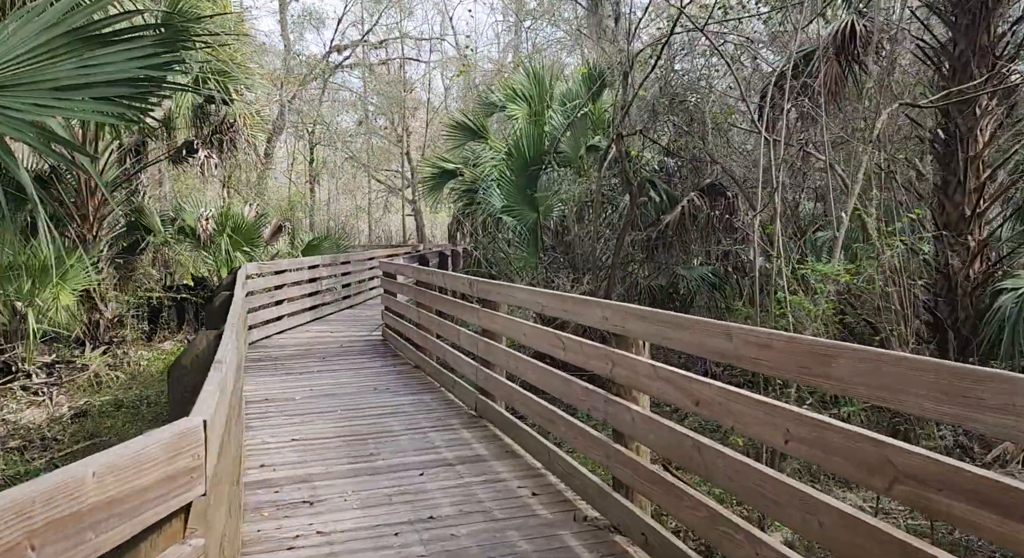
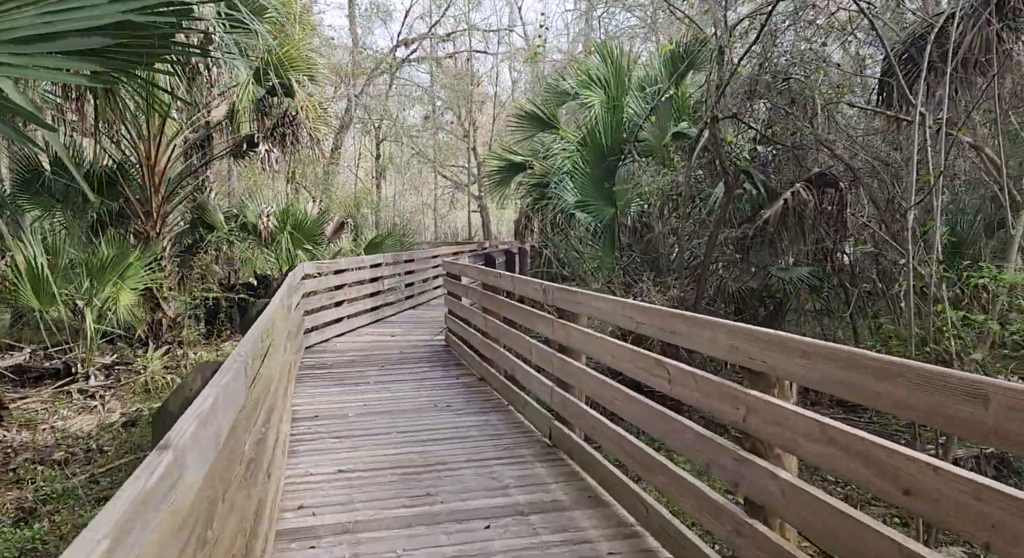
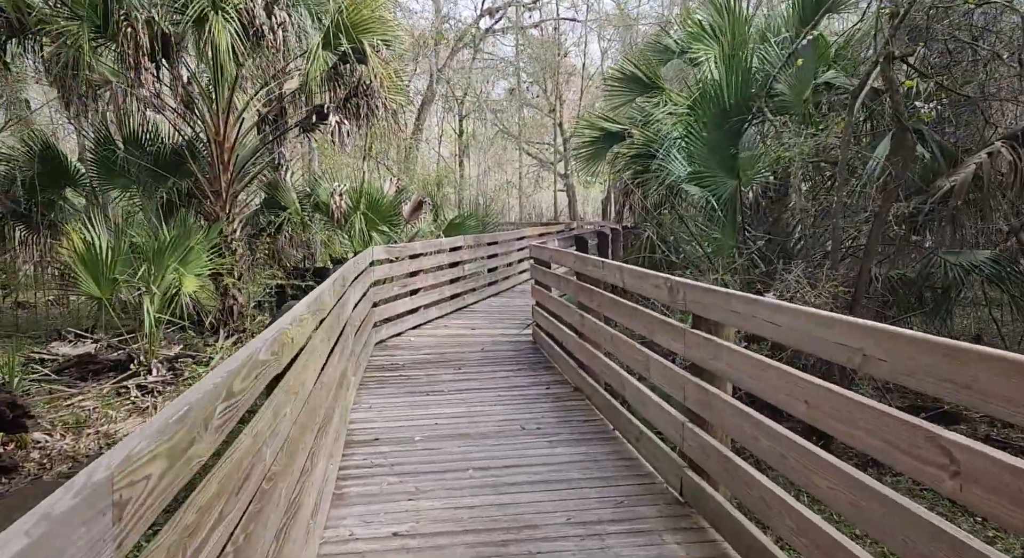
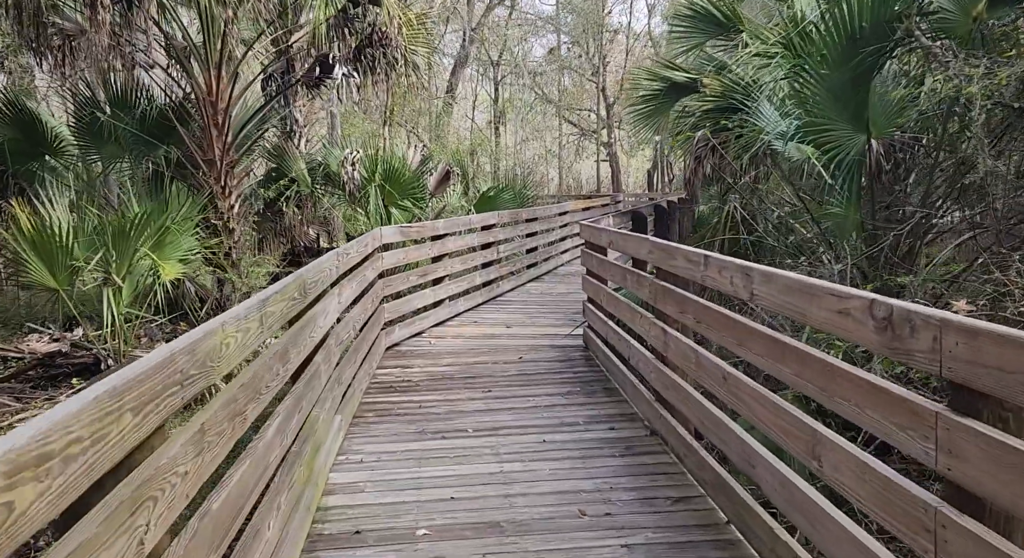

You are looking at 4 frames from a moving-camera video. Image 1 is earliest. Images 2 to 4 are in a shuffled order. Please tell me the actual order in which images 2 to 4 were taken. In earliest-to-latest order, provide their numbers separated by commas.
2, 3, 4
